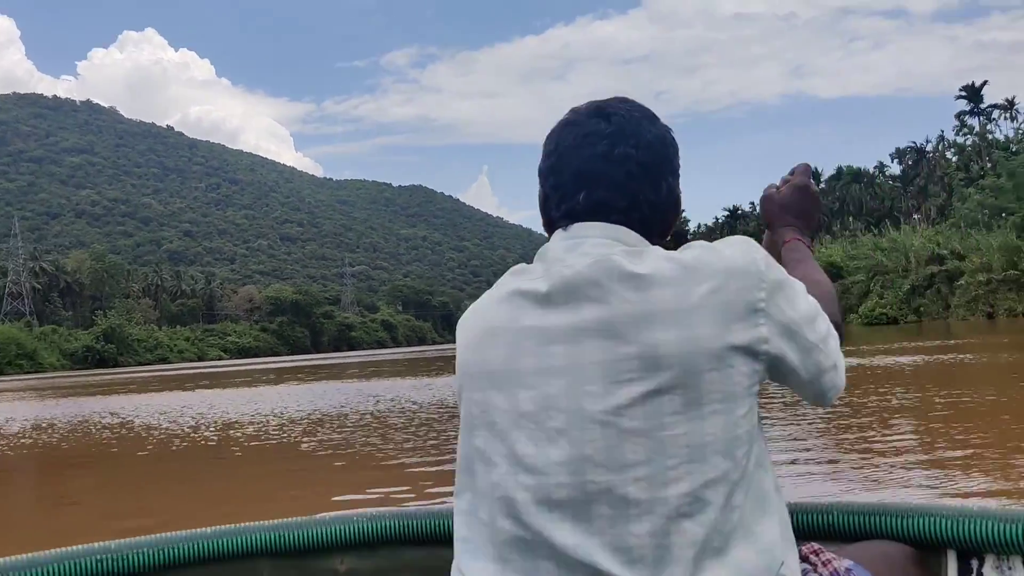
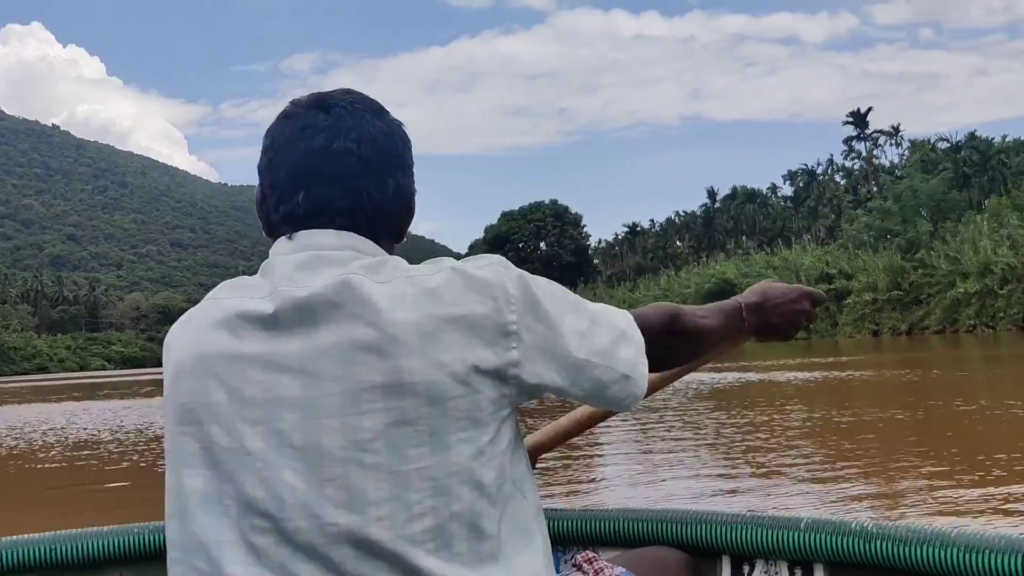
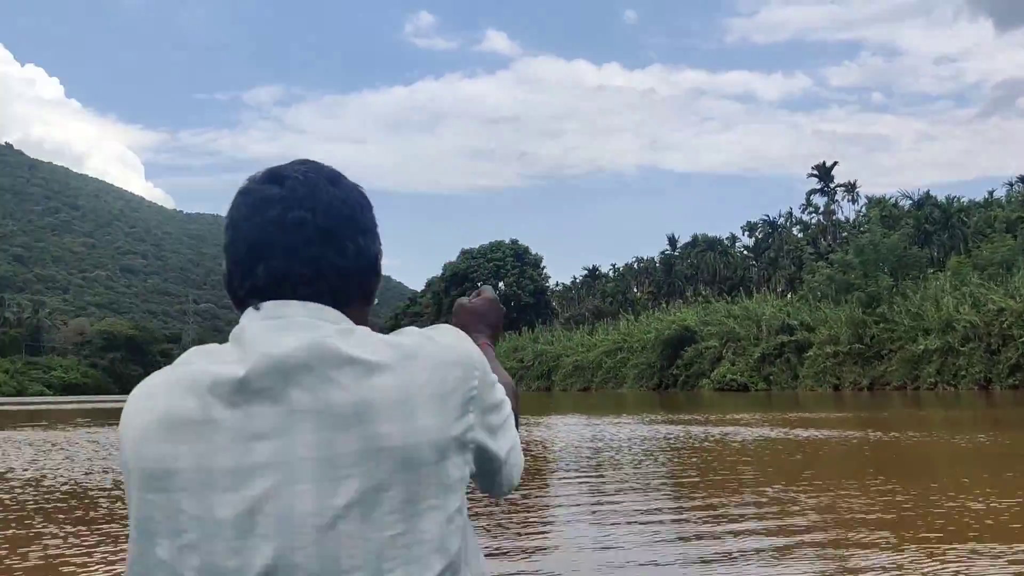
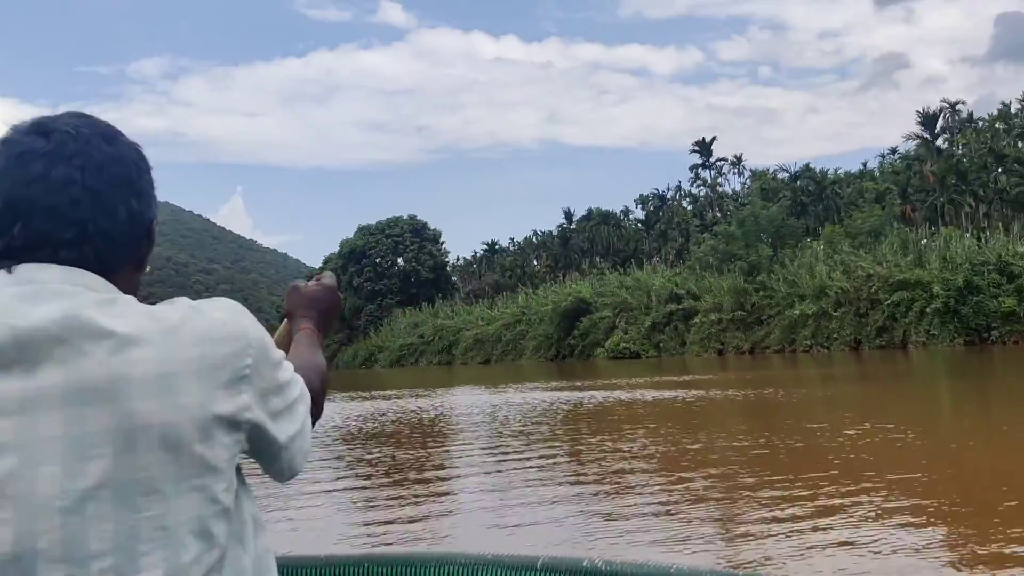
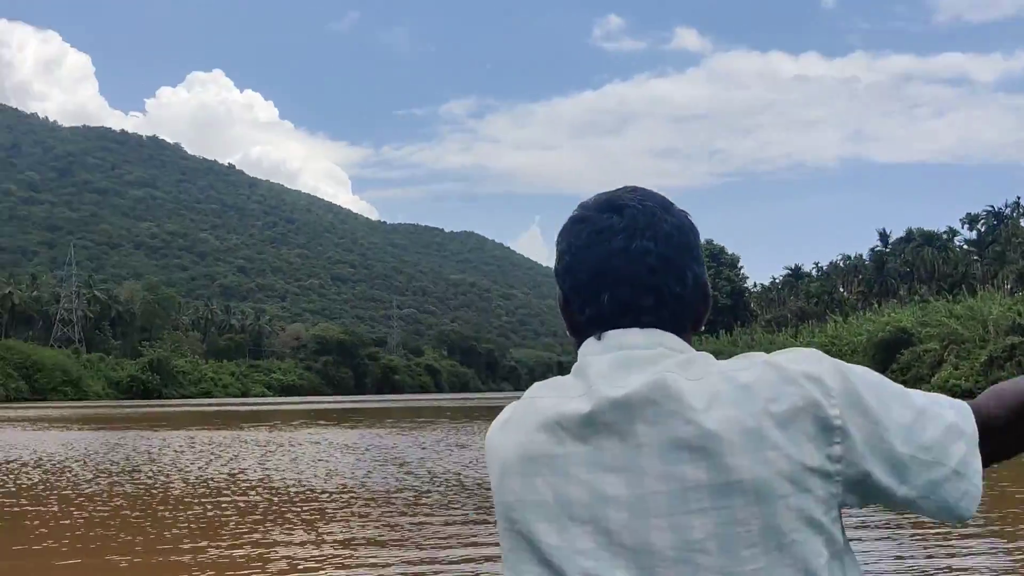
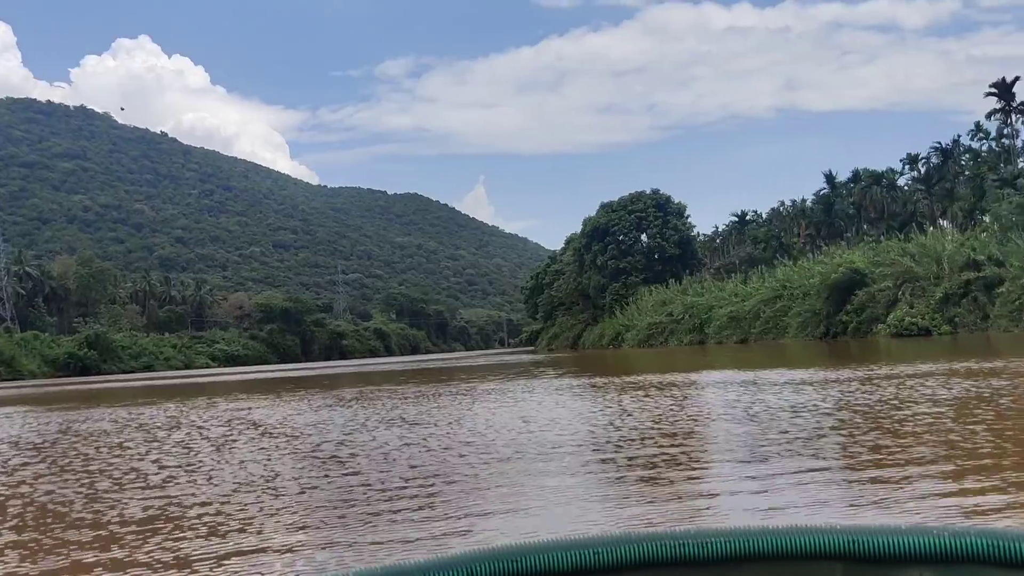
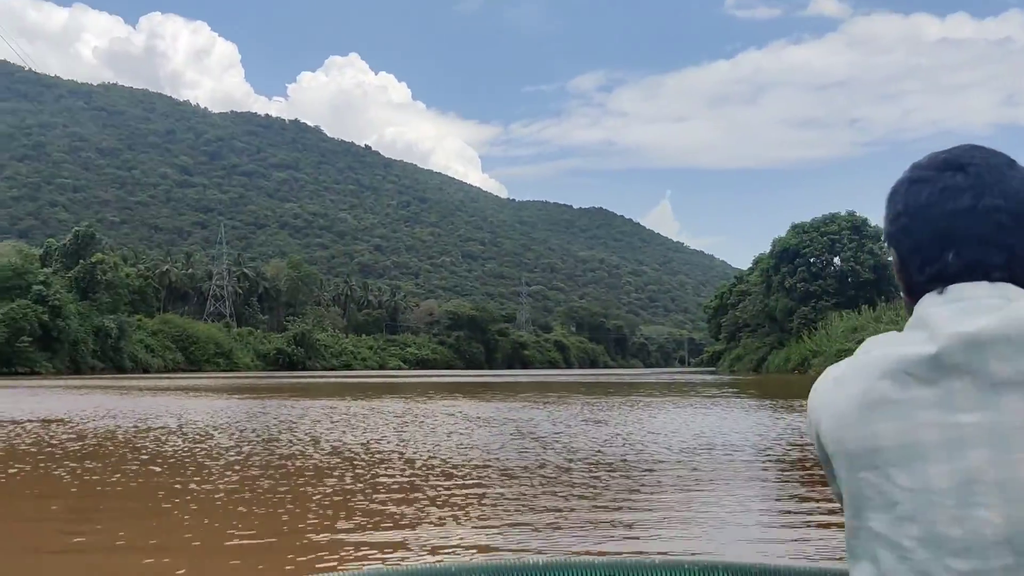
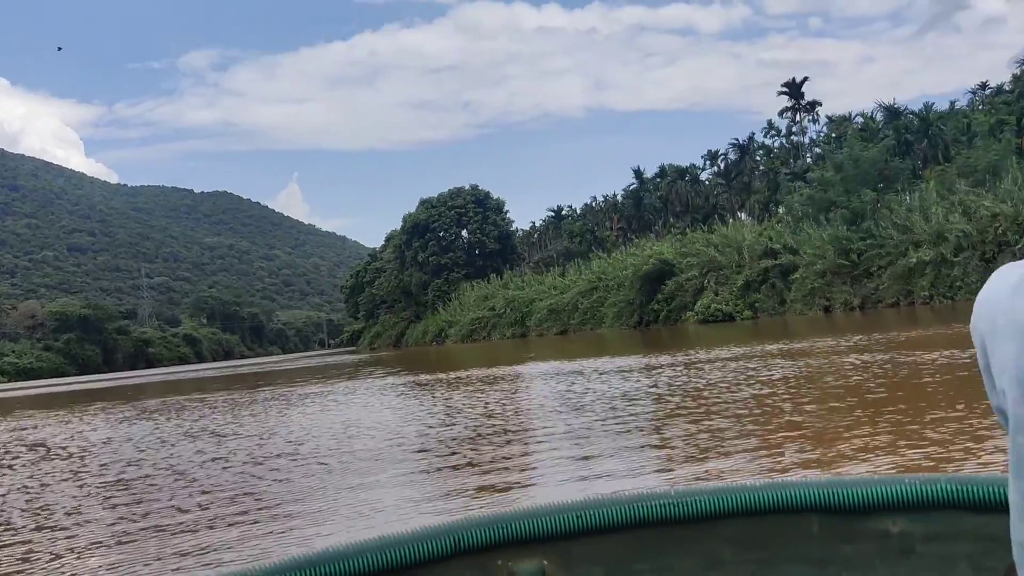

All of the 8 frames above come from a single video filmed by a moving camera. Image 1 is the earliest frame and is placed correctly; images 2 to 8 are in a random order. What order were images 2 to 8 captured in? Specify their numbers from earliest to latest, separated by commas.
2, 4, 3, 5, 7, 6, 8
